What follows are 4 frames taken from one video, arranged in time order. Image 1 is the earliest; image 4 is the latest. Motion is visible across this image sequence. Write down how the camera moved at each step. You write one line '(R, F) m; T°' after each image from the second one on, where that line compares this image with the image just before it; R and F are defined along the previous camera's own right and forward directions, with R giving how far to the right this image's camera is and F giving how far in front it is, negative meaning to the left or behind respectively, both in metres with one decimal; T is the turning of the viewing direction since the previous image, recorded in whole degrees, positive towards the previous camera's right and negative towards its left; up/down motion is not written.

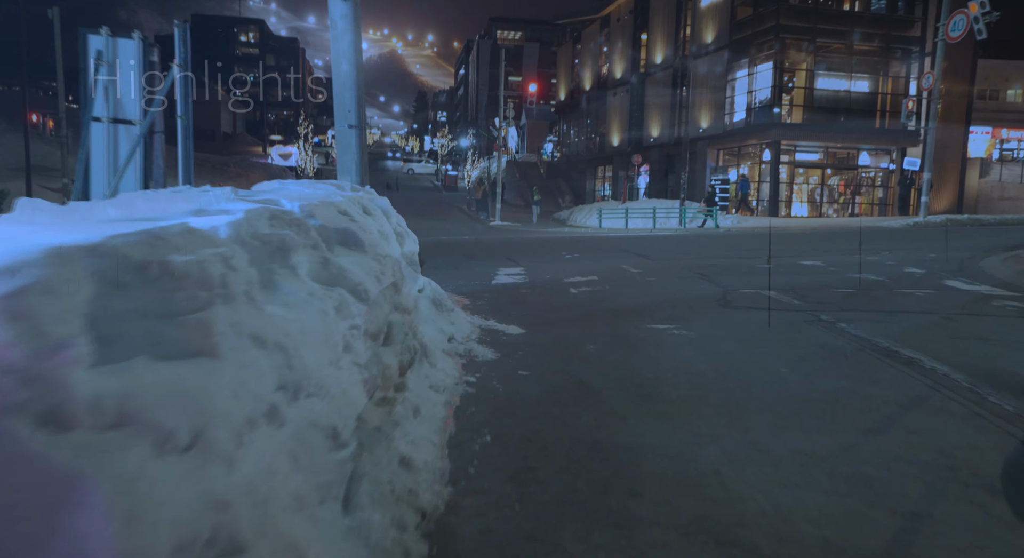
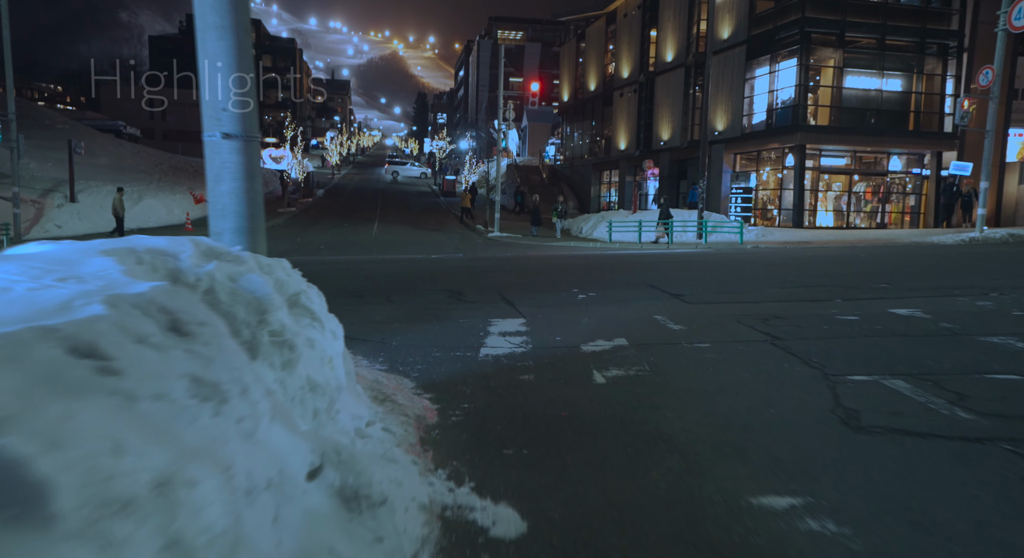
(0.0, +3.2) m; 0°
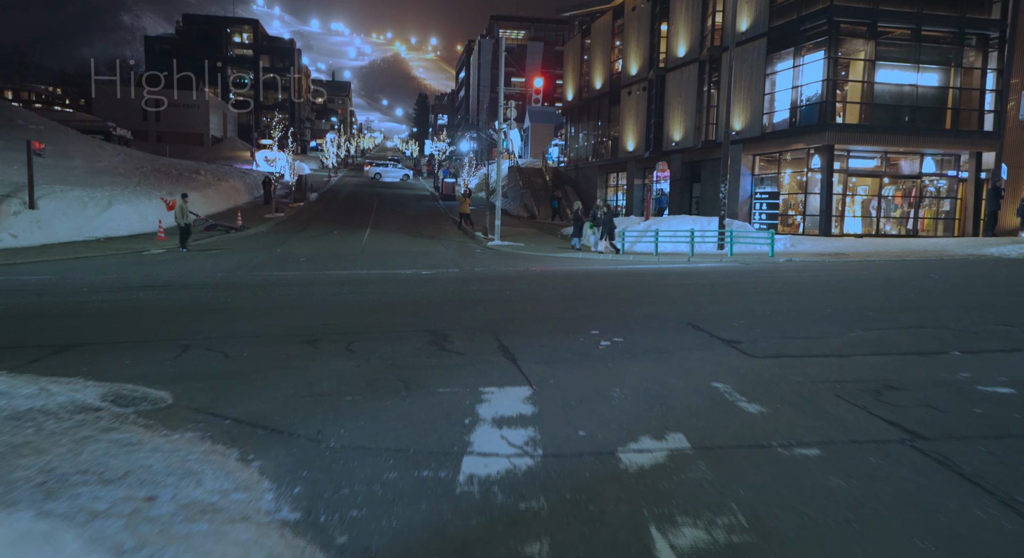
(0.0, +2.9) m; 0°
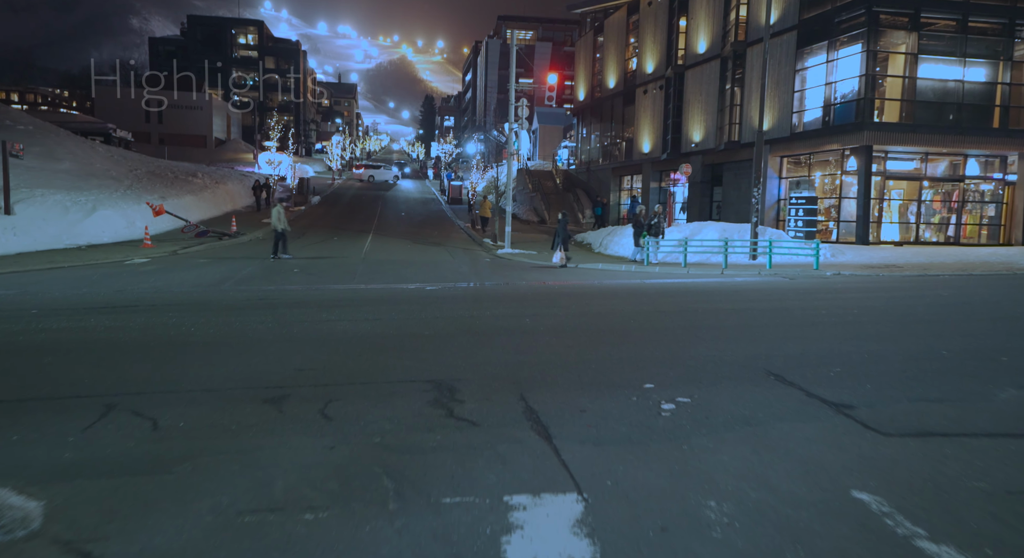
(-0.2, +2.3) m; 0°
